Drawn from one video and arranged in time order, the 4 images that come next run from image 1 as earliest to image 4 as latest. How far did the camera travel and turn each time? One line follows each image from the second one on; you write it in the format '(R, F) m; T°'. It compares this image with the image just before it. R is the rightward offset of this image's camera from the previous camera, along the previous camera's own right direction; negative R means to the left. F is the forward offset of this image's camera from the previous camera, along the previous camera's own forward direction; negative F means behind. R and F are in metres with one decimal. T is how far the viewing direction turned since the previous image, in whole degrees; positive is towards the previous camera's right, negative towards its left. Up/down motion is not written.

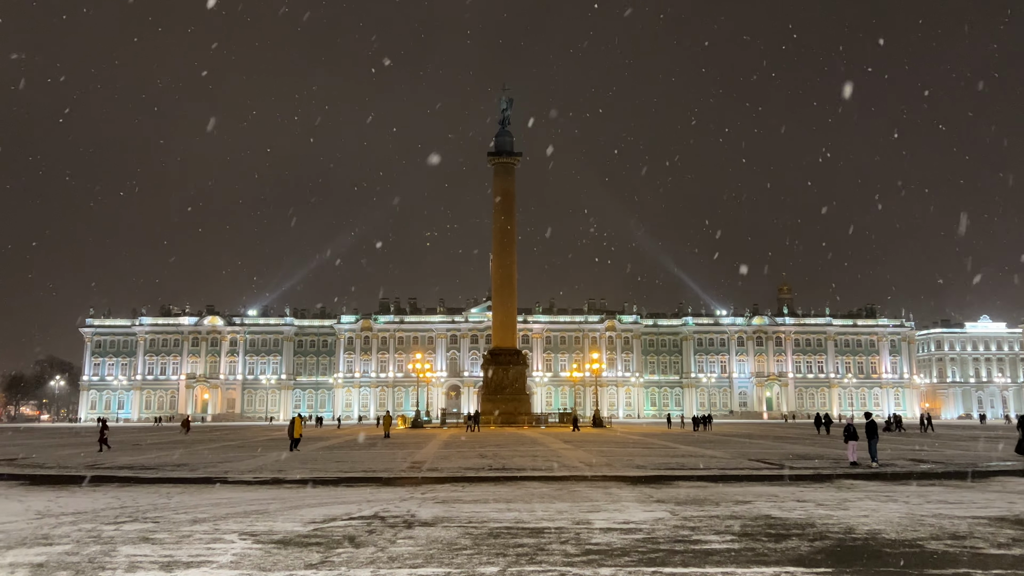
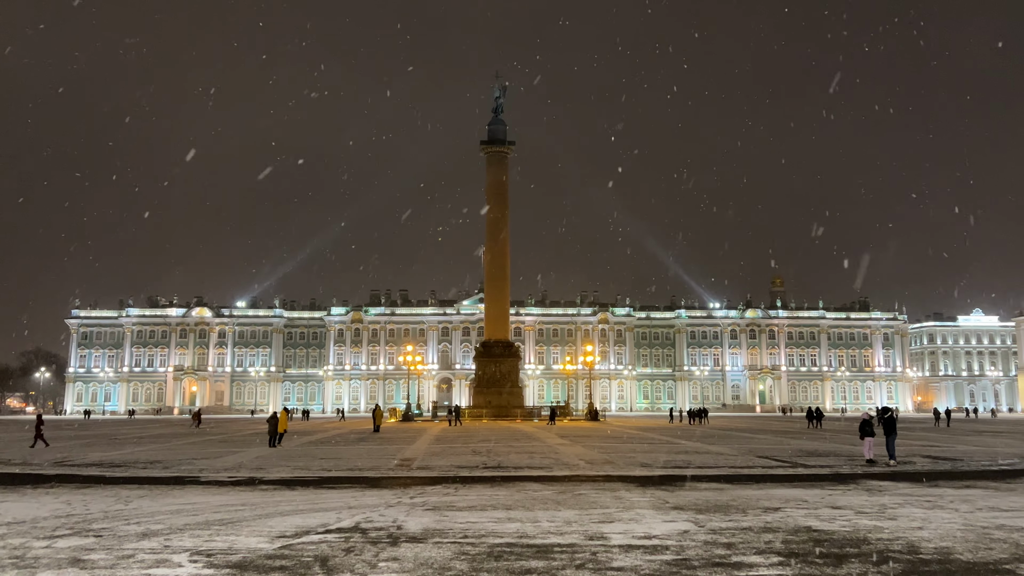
(-0.1, +1.3) m; +1°
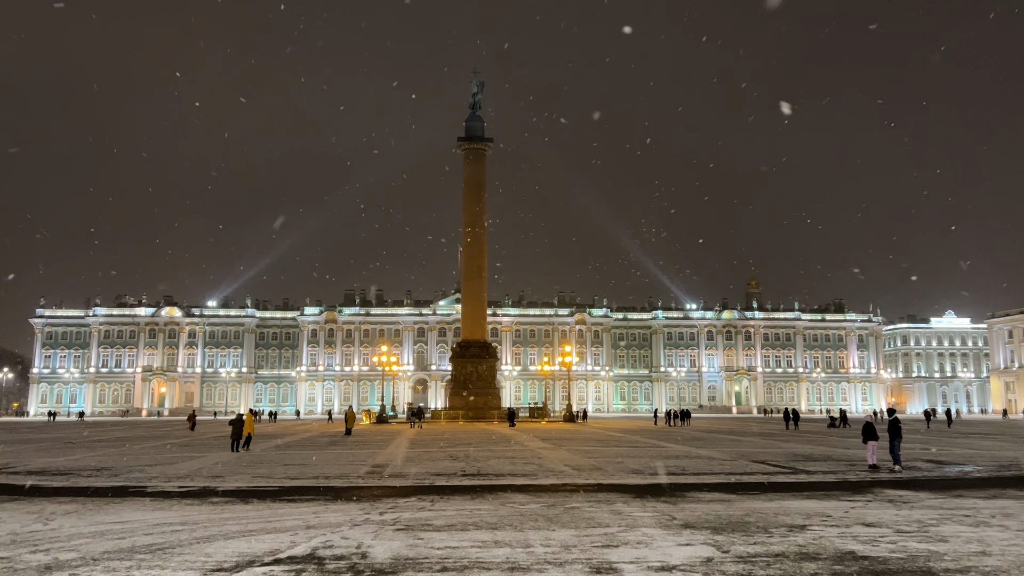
(-0.1, +1.3) m; +2°
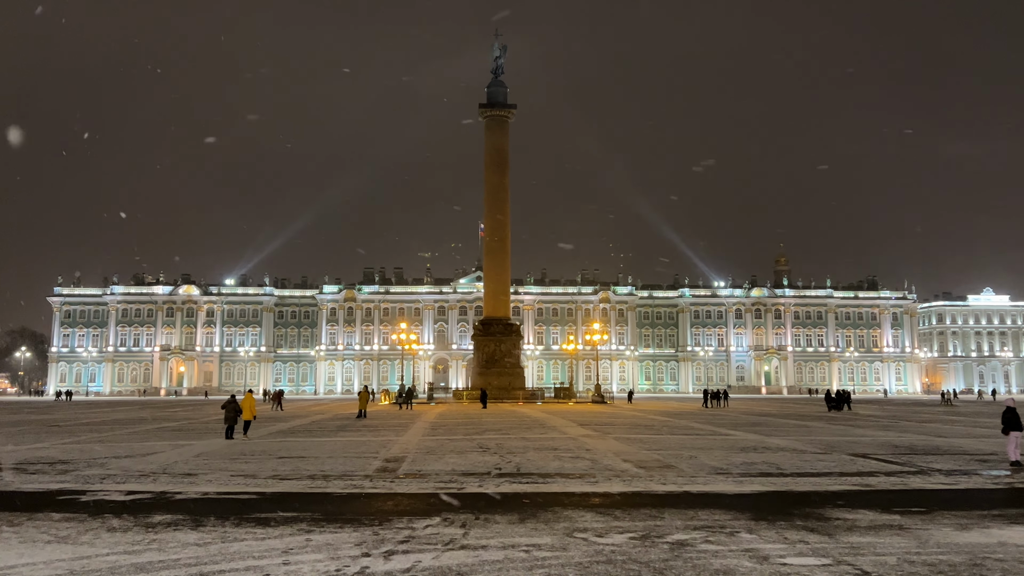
(-0.5, +3.5) m; -1°
